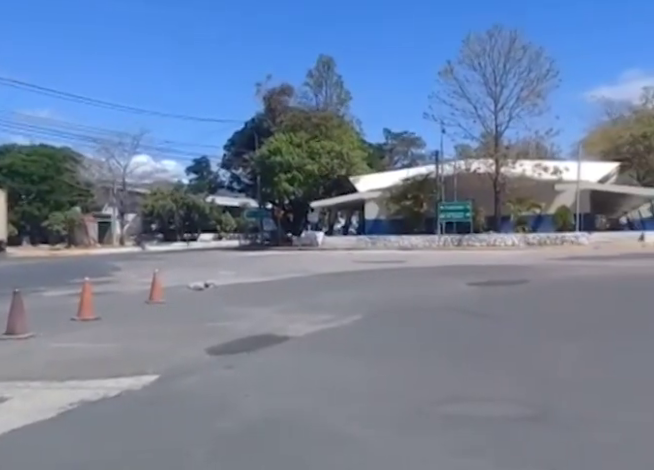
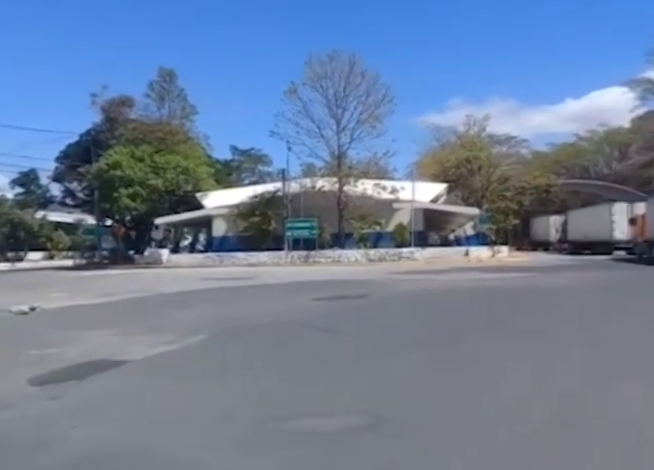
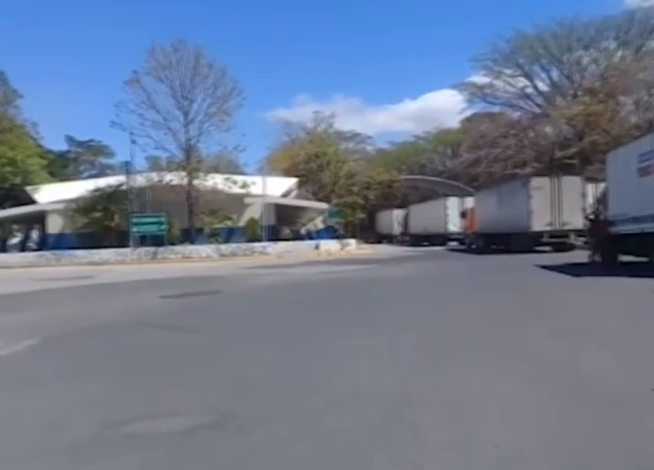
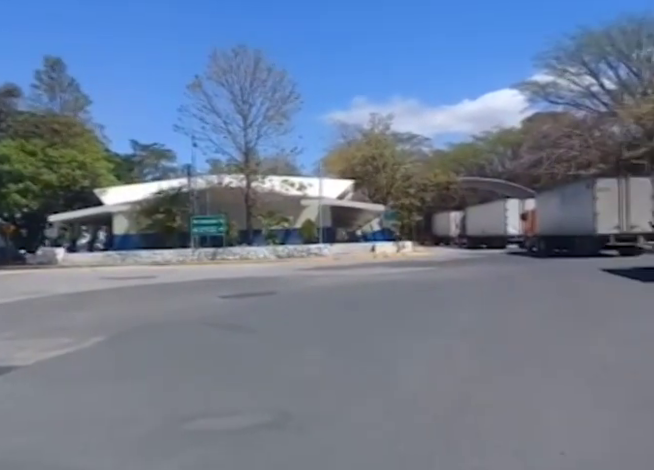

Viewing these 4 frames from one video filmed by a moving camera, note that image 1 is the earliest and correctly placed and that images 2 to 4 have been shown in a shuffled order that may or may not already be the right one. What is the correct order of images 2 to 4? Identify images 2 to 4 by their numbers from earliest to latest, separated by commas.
2, 4, 3
